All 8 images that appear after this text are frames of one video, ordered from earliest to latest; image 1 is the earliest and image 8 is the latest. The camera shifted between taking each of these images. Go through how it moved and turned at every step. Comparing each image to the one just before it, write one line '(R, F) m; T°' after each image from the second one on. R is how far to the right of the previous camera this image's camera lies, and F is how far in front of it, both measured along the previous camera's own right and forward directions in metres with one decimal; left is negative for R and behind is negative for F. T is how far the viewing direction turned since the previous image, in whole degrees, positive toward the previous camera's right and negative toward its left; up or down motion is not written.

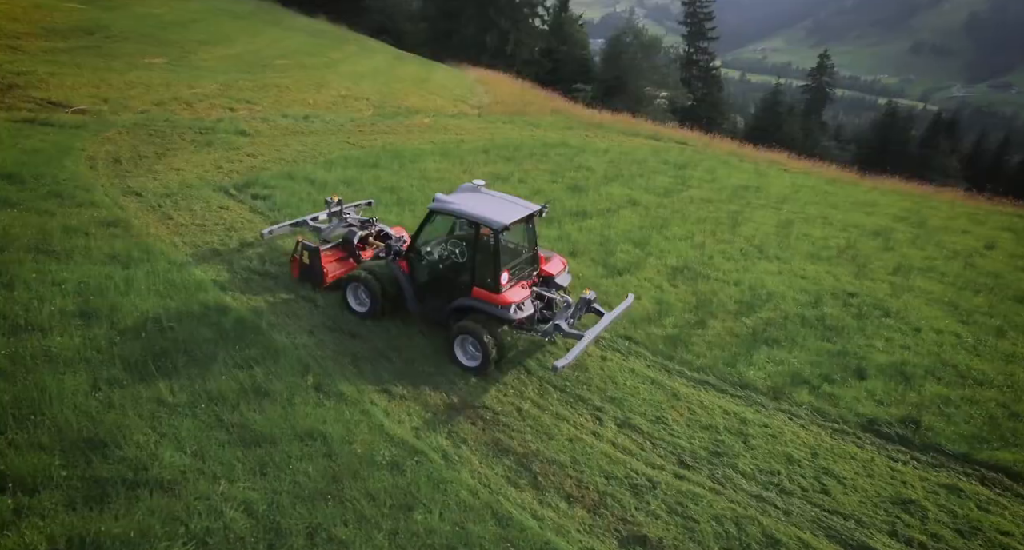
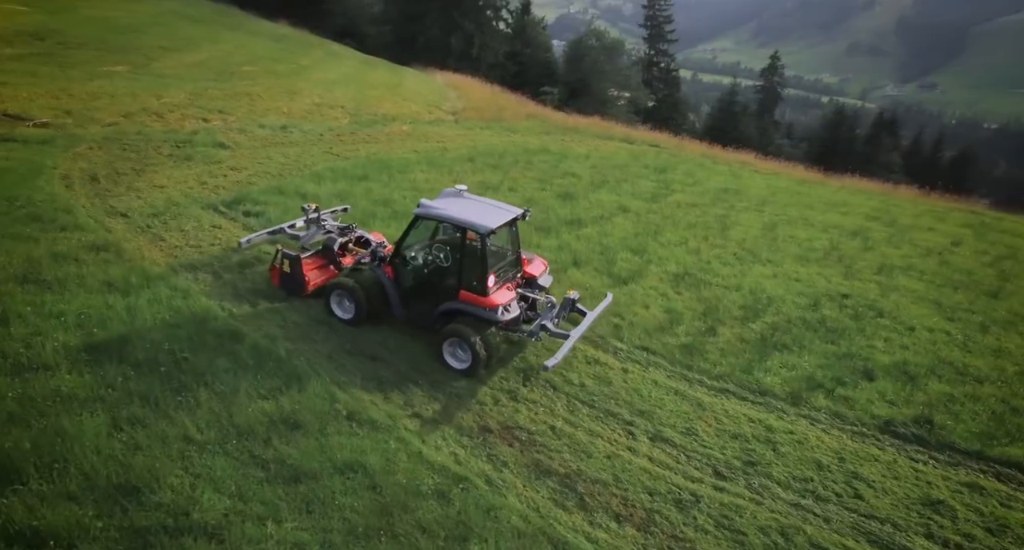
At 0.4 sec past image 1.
(-1.0, +0.1) m; +4°
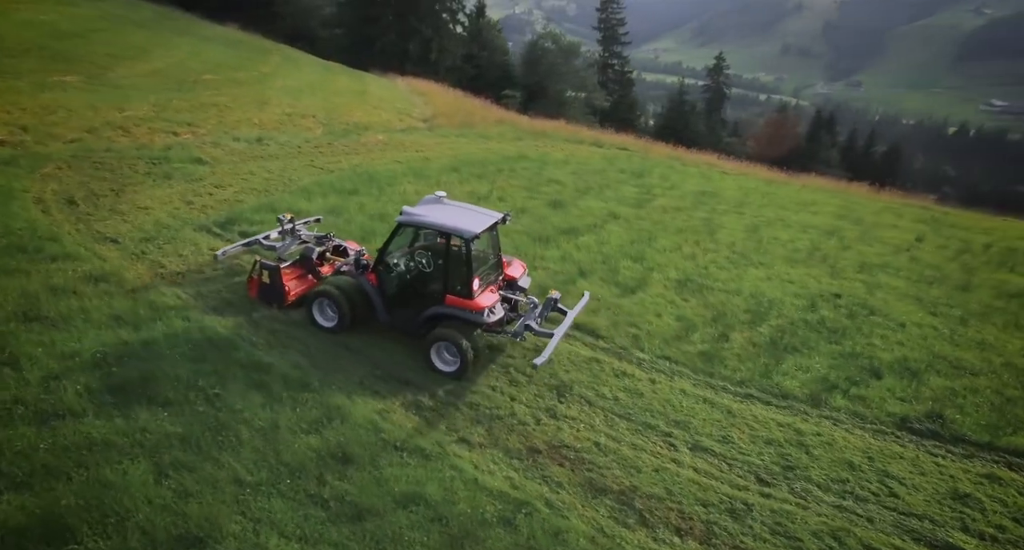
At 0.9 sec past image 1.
(-1.3, +0.1) m; +5°
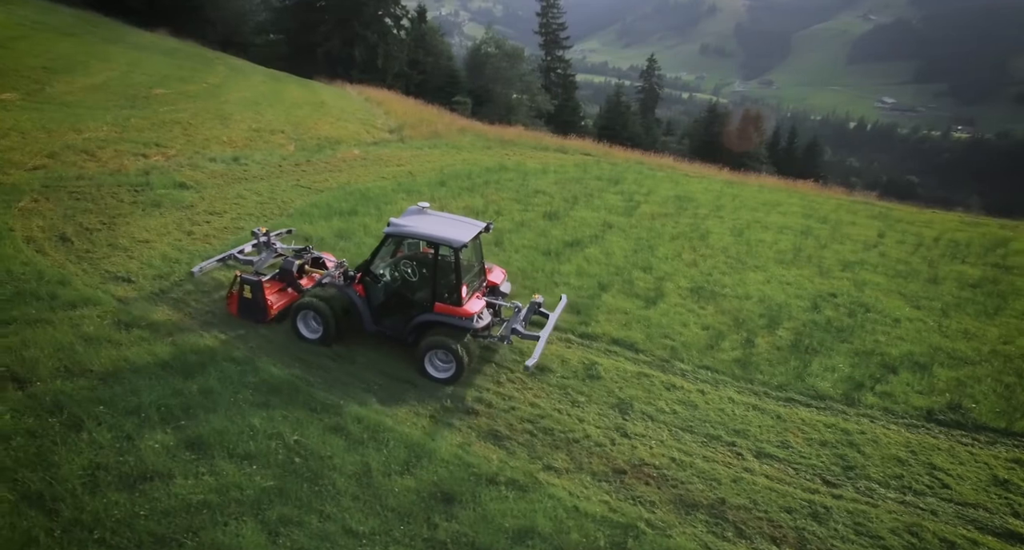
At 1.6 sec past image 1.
(-2.1, 0.0) m; +7°
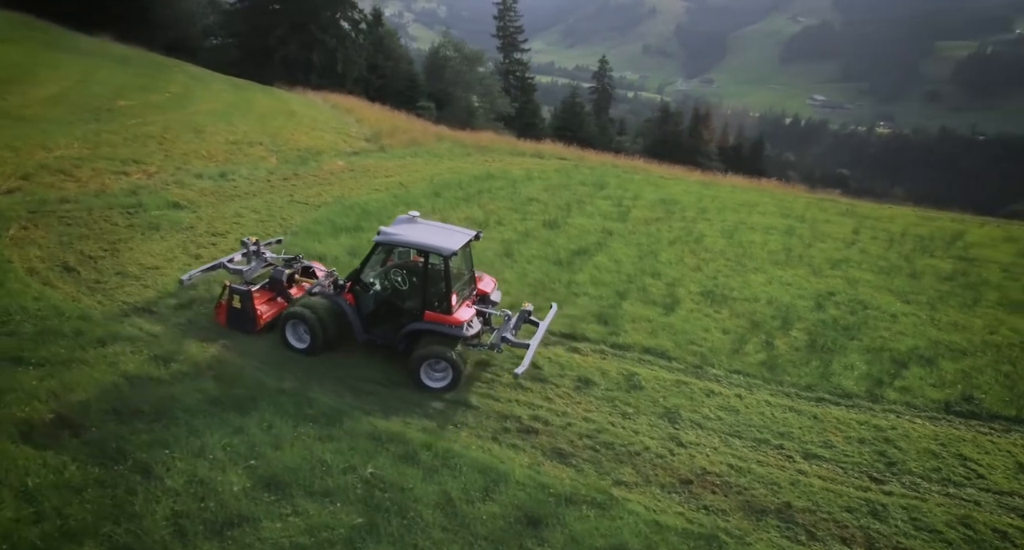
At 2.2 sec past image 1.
(-1.7, +0.1) m; +5°
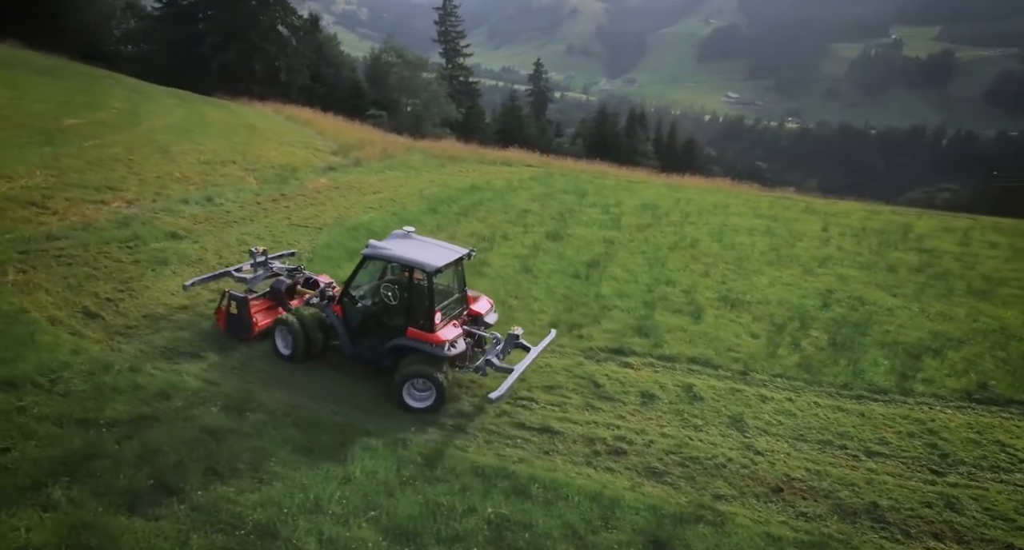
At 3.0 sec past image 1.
(-2.4, +0.2) m; +7°
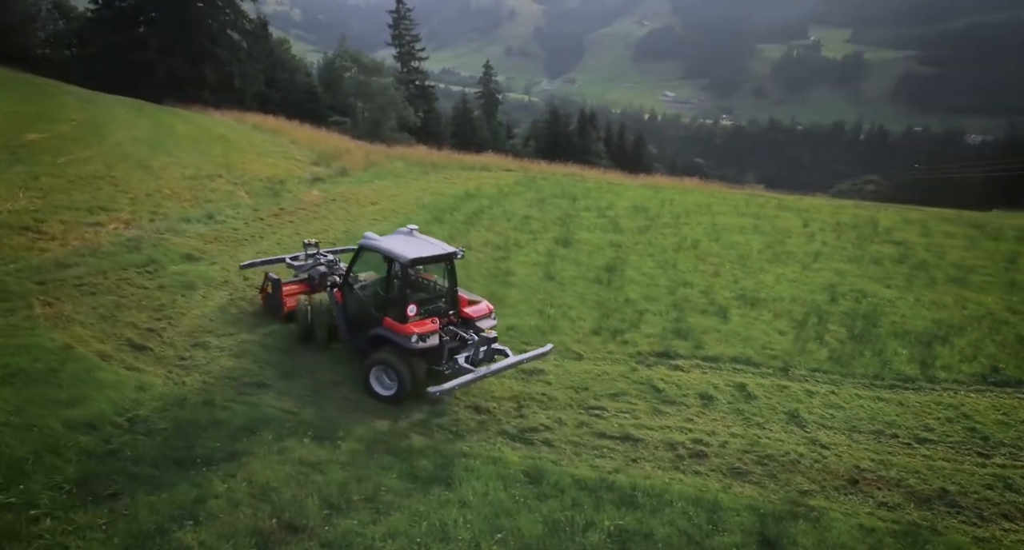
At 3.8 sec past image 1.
(-2.2, +0.1) m; +5°
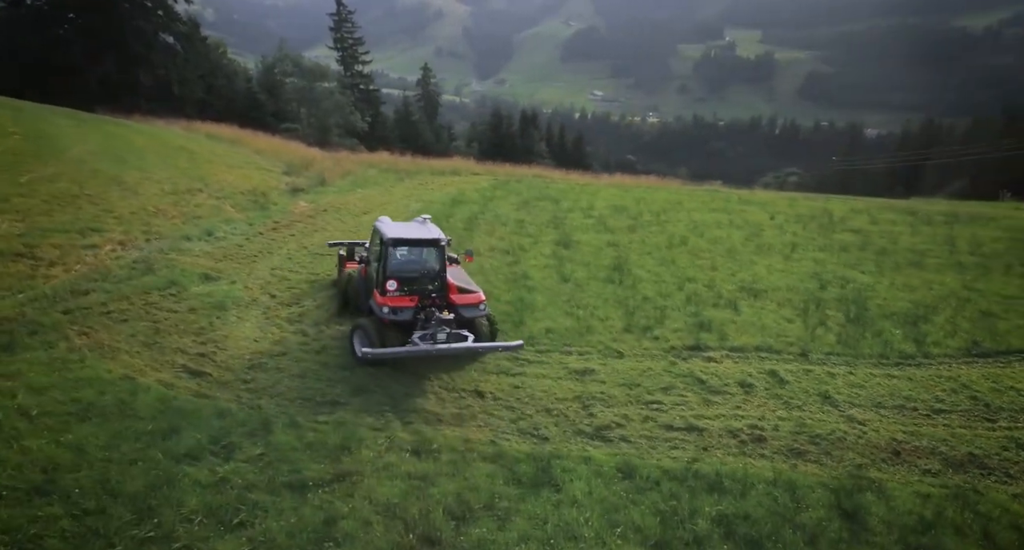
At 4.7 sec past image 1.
(-2.2, -0.1) m; +6°
